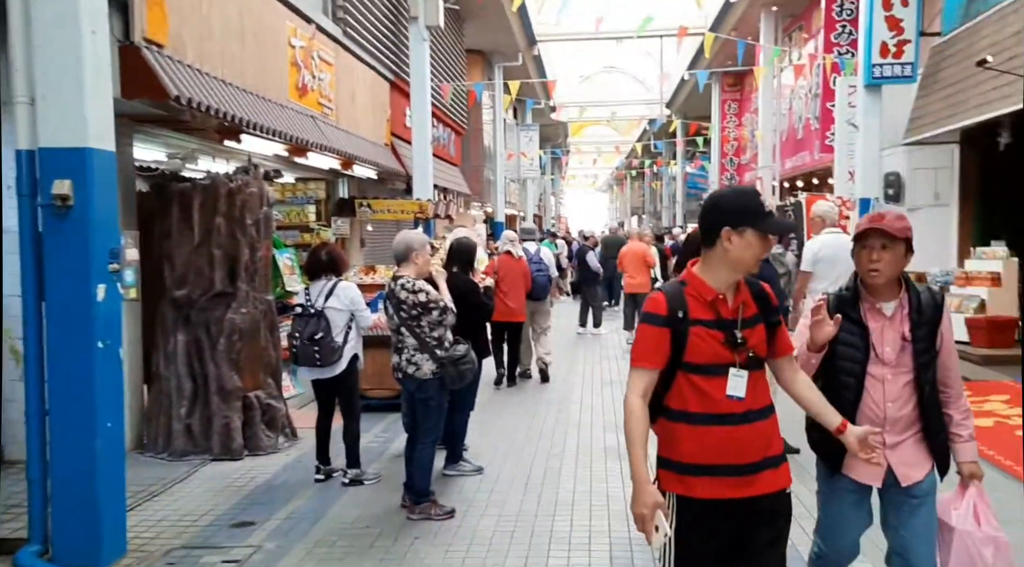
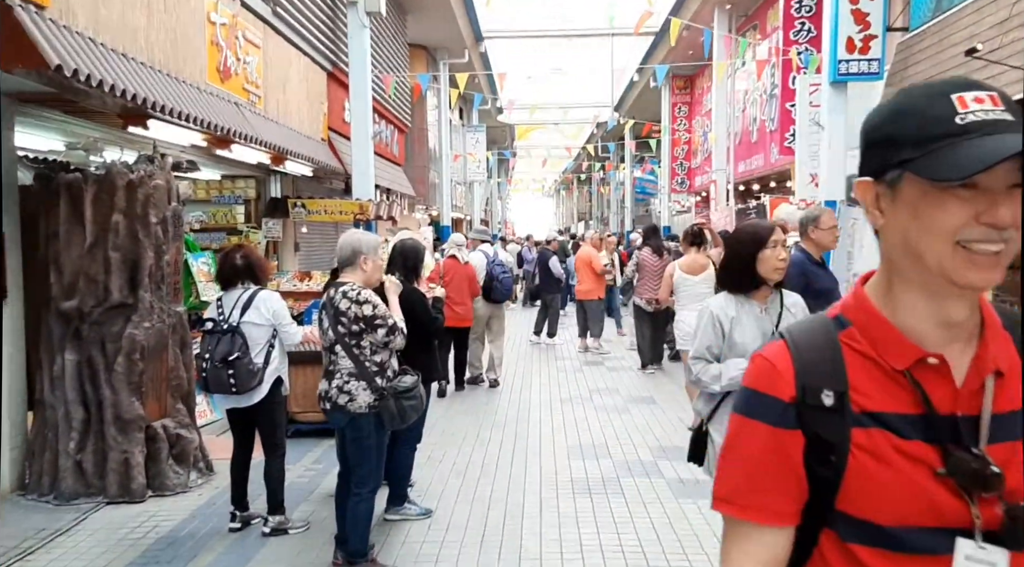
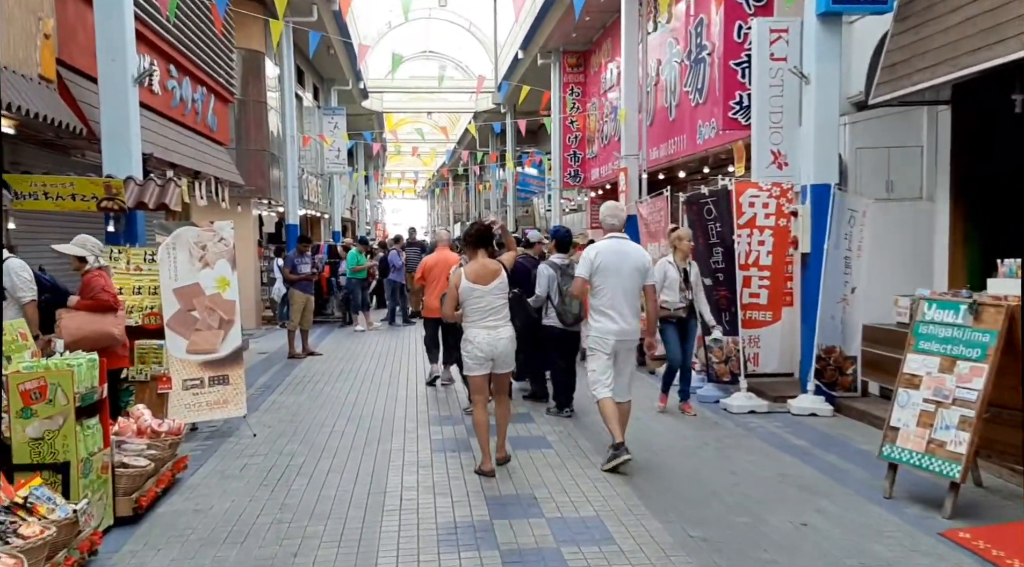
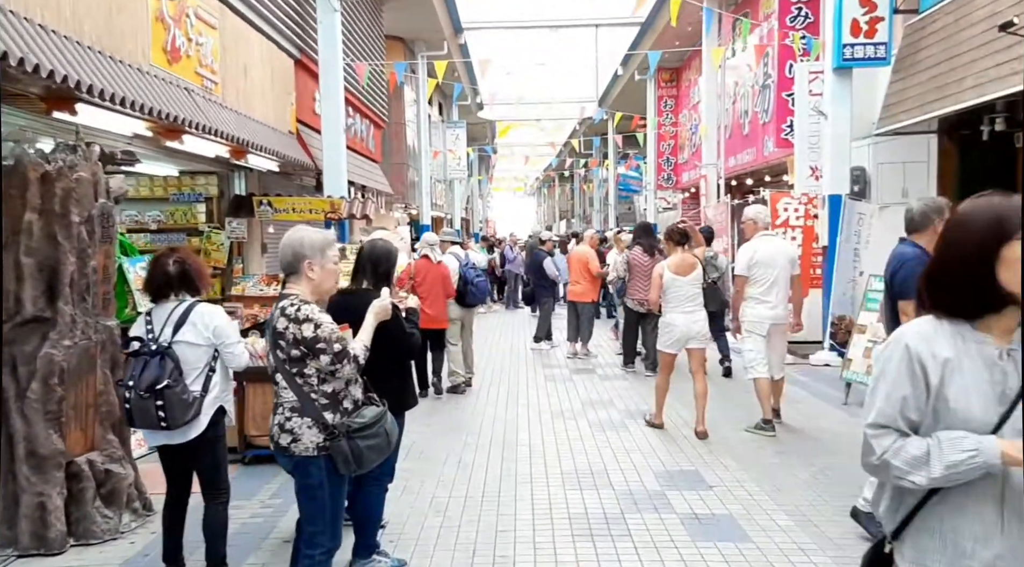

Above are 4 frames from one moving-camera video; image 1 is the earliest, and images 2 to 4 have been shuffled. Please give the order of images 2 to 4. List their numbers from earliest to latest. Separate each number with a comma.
2, 4, 3
